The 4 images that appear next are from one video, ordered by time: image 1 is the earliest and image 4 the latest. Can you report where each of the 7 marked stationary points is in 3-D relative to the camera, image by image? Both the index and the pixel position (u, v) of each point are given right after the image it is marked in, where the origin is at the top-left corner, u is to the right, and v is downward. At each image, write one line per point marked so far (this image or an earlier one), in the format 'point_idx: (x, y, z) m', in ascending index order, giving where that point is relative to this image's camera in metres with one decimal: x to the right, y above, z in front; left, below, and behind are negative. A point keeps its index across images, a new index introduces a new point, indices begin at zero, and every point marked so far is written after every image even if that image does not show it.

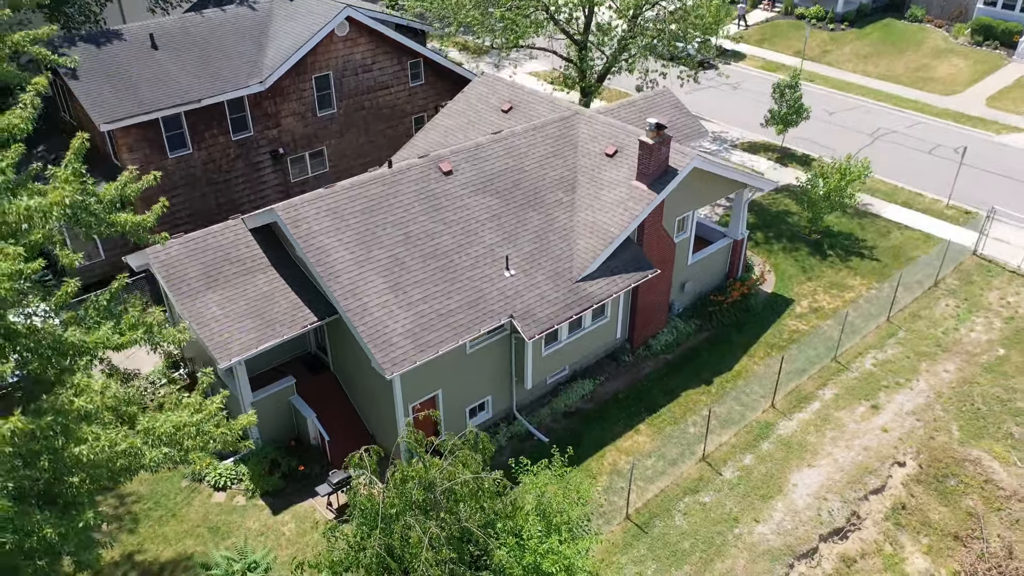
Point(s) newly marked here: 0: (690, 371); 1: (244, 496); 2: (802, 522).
0: (+4.2, -2.0, +19.5) m
1: (-5.3, -4.0, +16.1) m
2: (+5.5, -4.5, +15.8) m
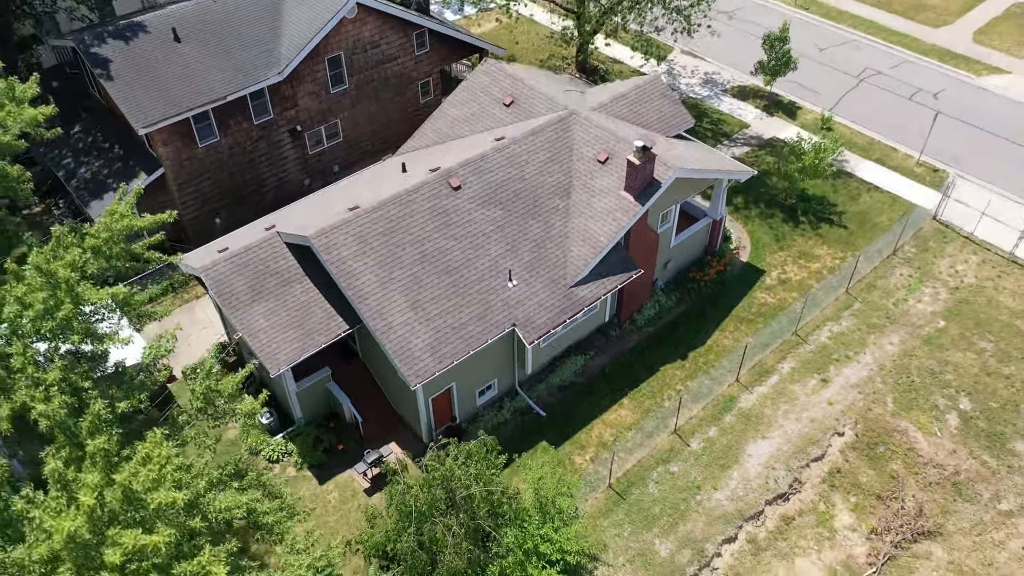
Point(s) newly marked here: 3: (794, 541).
0: (+4.3, -1.6, +22.5) m
1: (-5.2, -4.2, +19.5) m
2: (+5.6, -4.7, +19.3) m
3: (+6.4, -5.5, +18.5) m
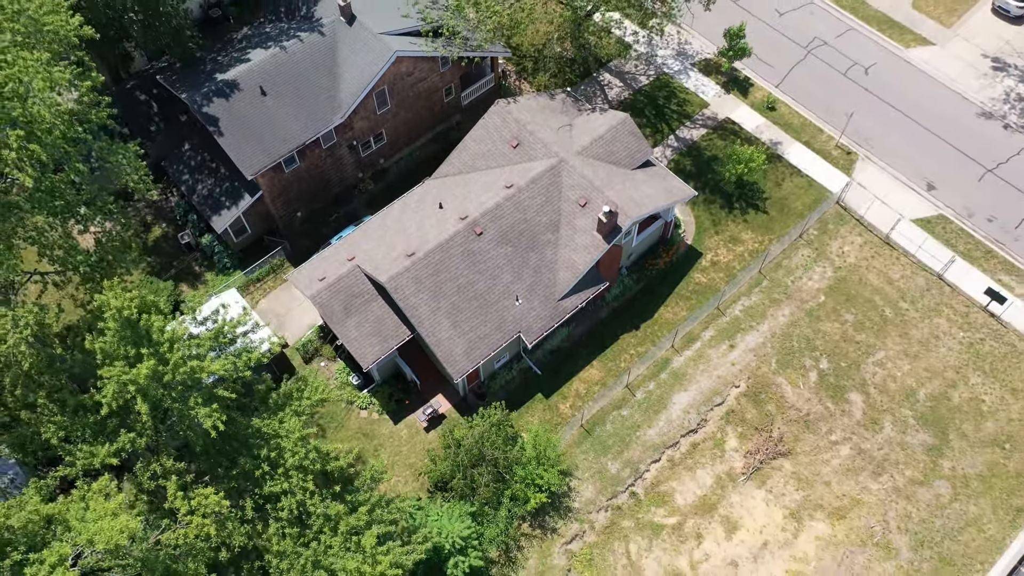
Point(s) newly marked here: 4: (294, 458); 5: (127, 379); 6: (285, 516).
0: (+4.5, -1.1, +32.2) m
1: (-4.9, -4.5, +30.1) m
2: (+5.9, -5.0, +30.0) m
3: (+6.6, -6.1, +29.4) m
4: (-5.0, -3.9, +19.0) m
5: (-8.1, -2.0, +17.5) m
6: (-5.1, -5.1, +18.6) m
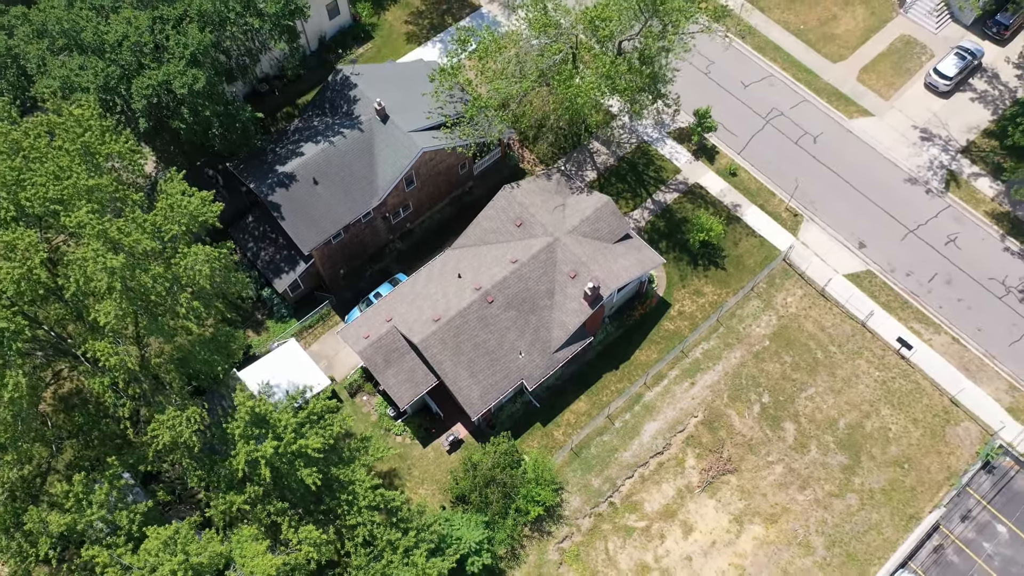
0: (+4.7, -3.4, +39.9) m
1: (-4.7, -6.9, +38.0) m
2: (+6.1, -7.4, +37.9) m
3: (+6.8, -8.5, +37.4) m
4: (-4.8, -6.9, +26.9) m
5: (-7.9, -5.0, +25.2) m
6: (-4.9, -8.1, +26.6) m
